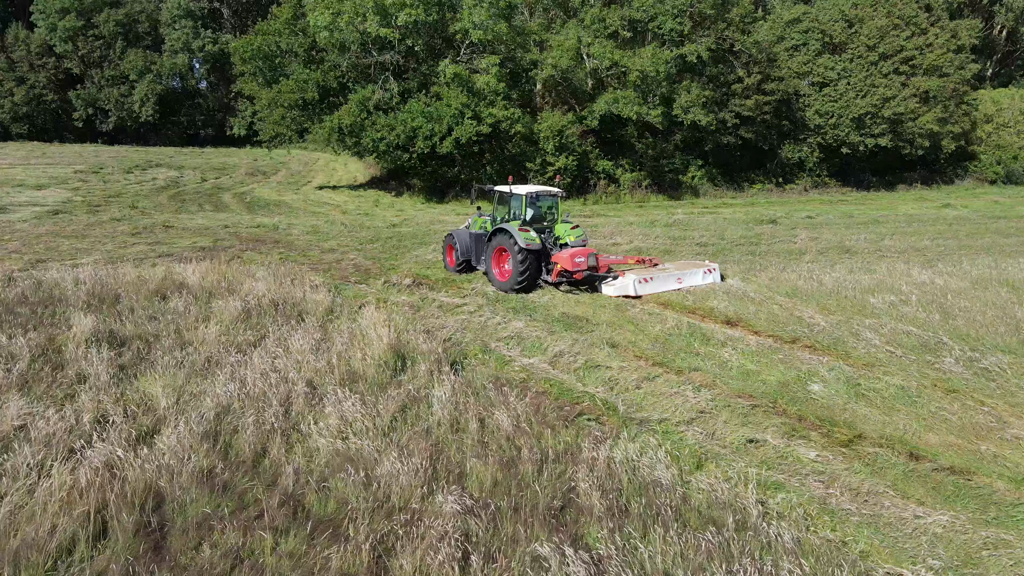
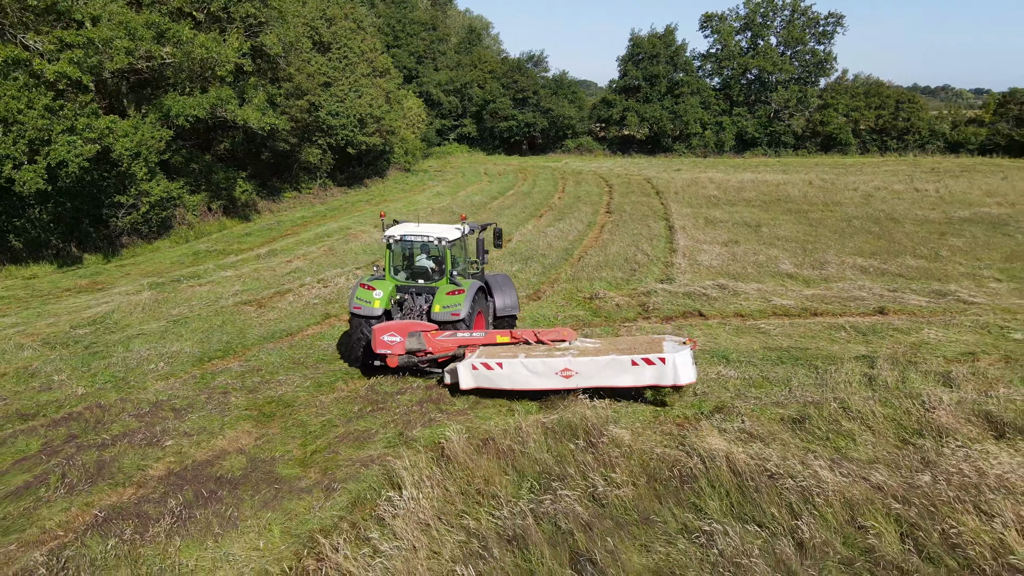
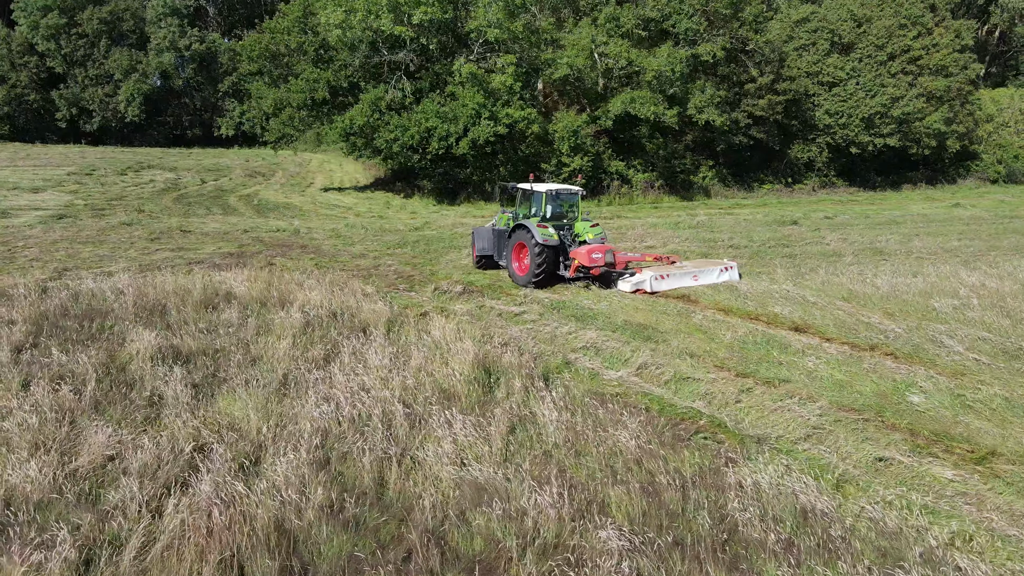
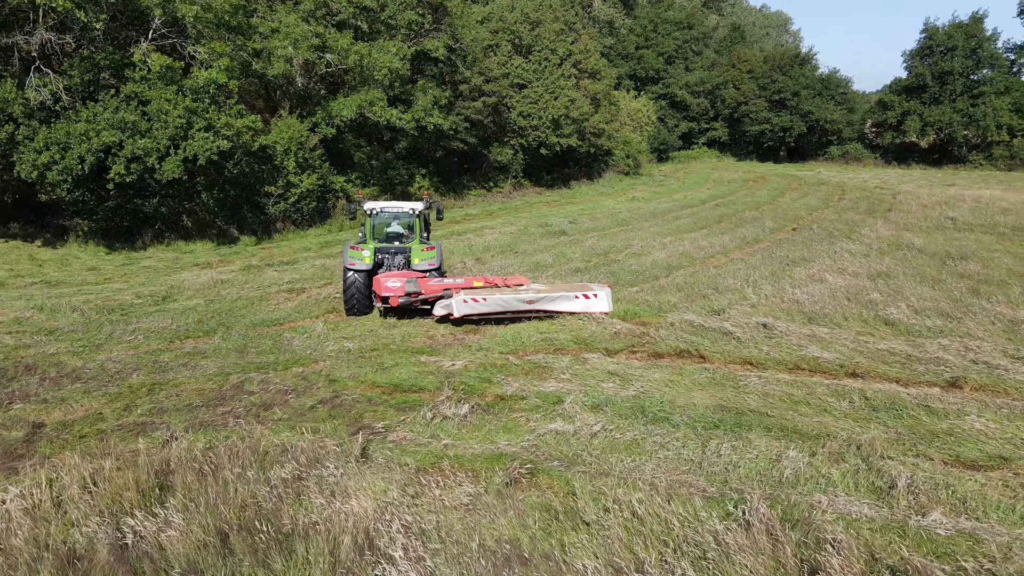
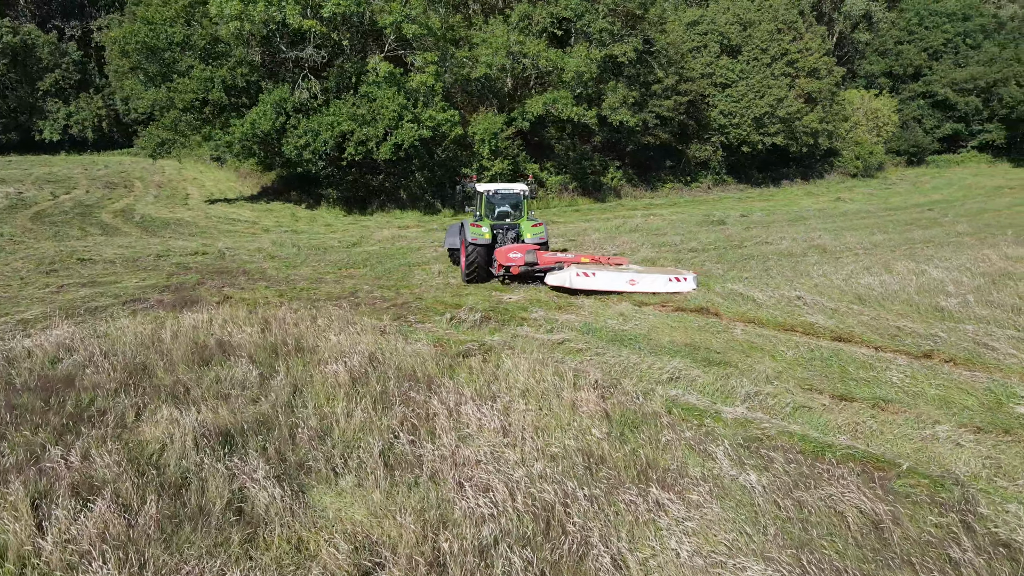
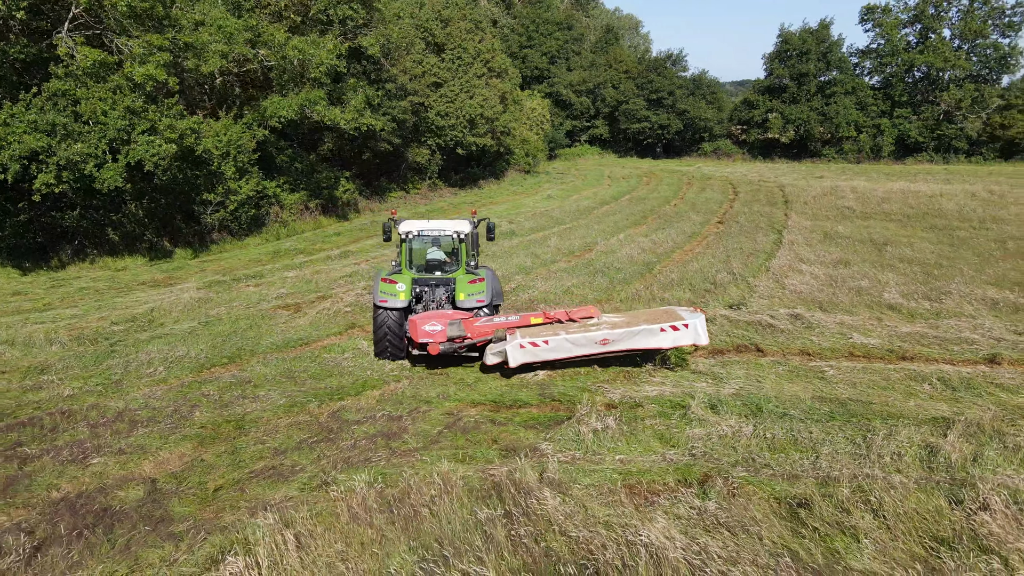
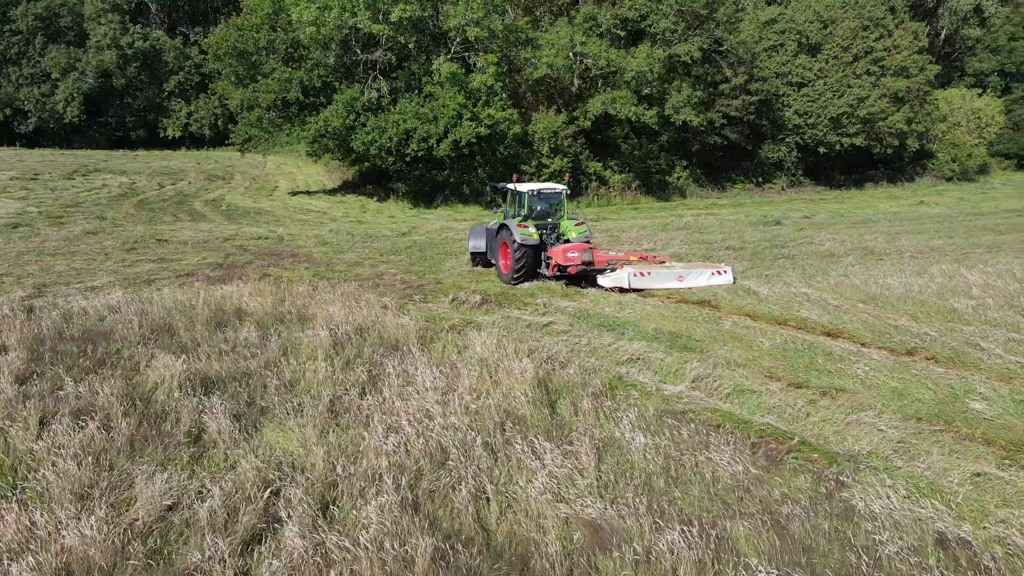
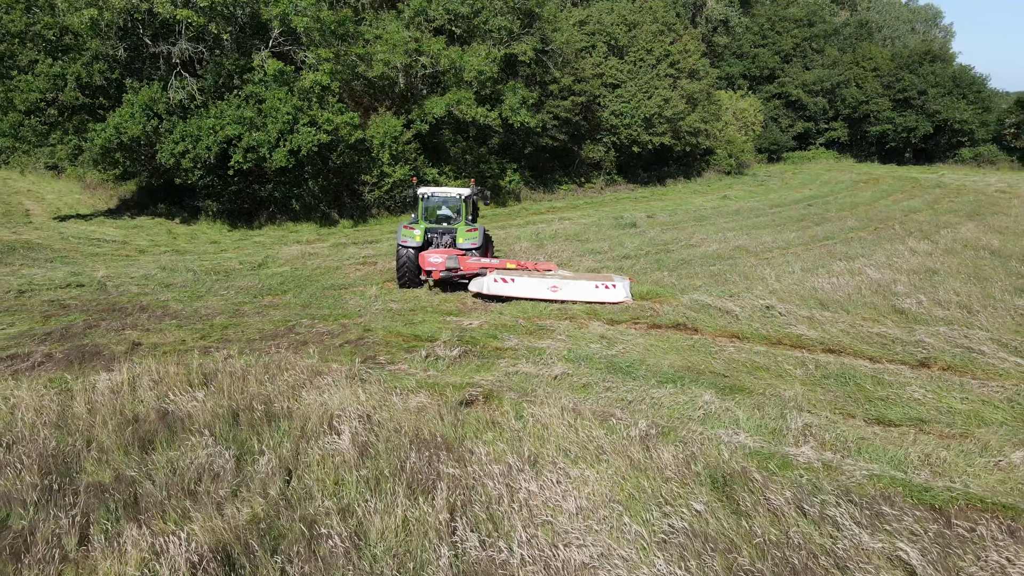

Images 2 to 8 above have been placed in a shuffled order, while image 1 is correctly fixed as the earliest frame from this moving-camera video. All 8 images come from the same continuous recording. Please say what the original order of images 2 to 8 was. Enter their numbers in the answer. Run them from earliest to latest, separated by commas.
3, 7, 5, 8, 4, 6, 2
